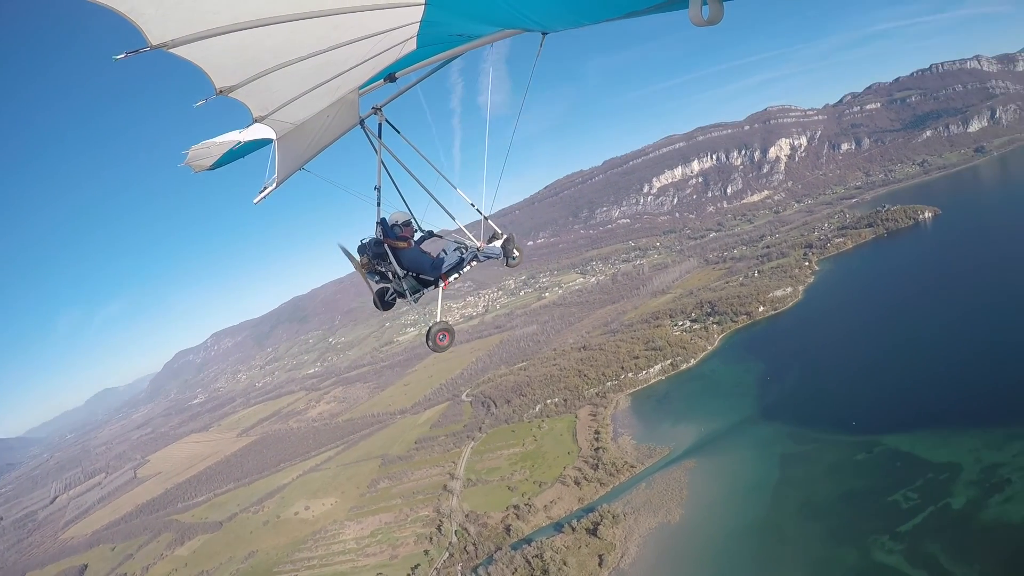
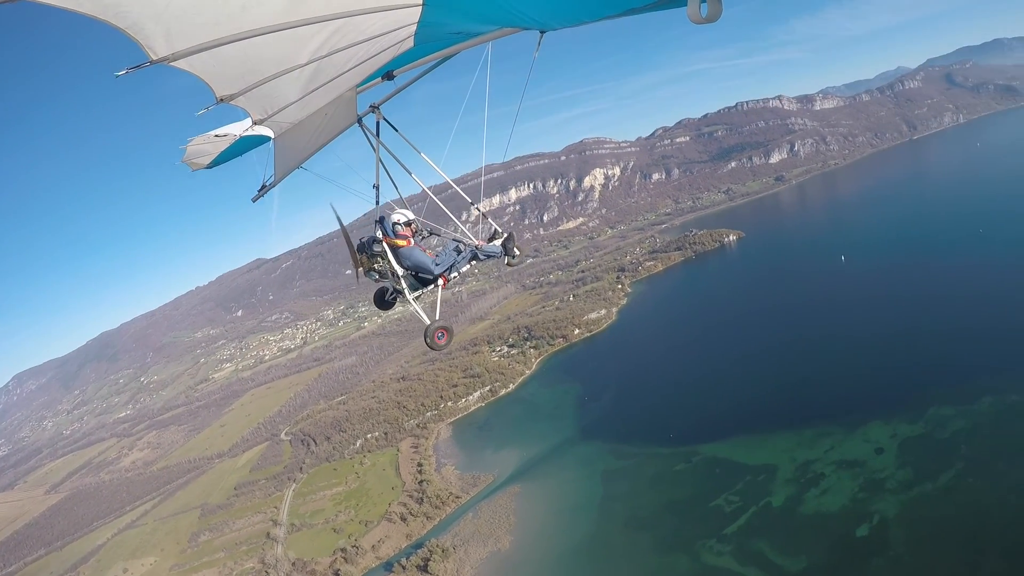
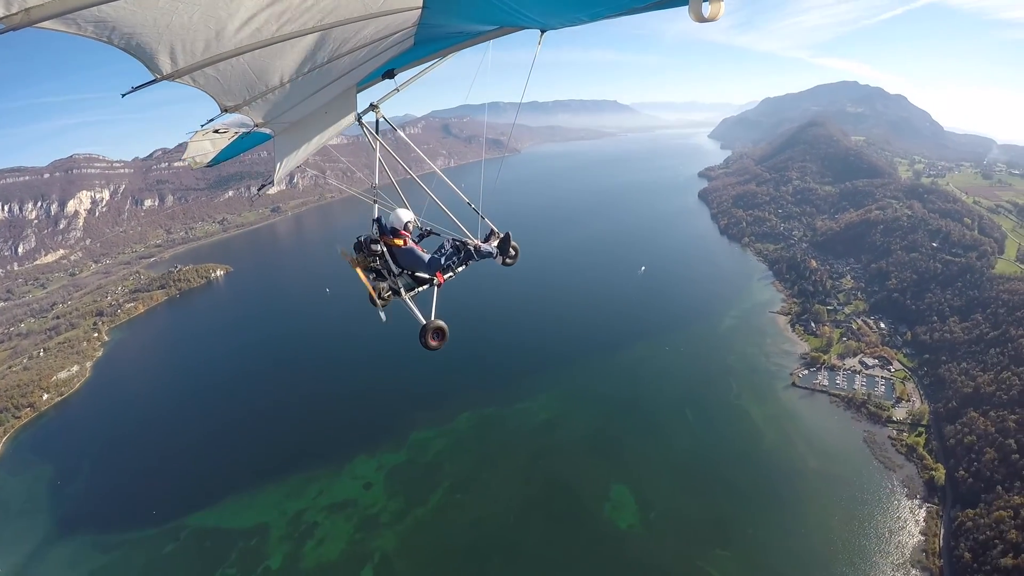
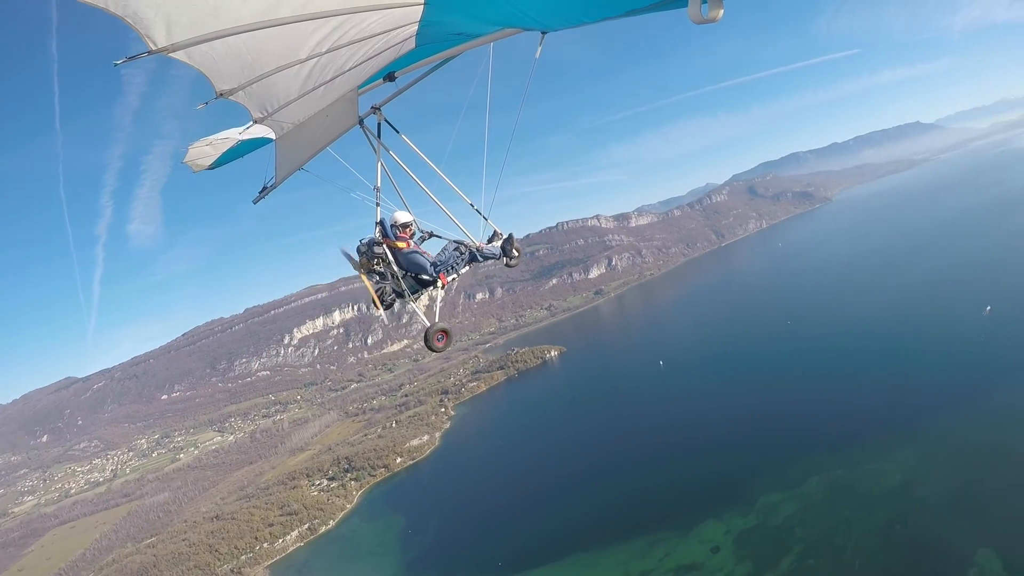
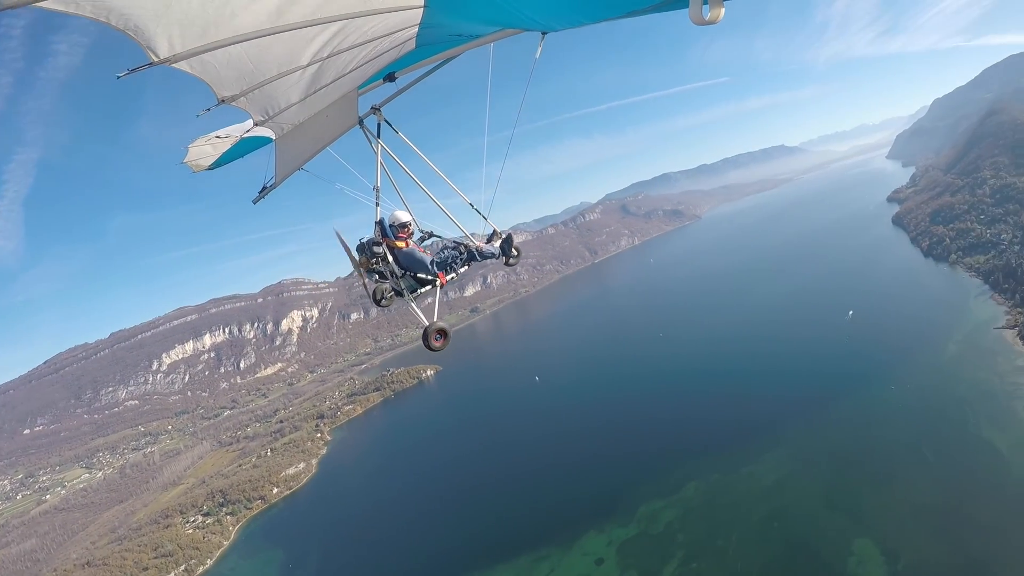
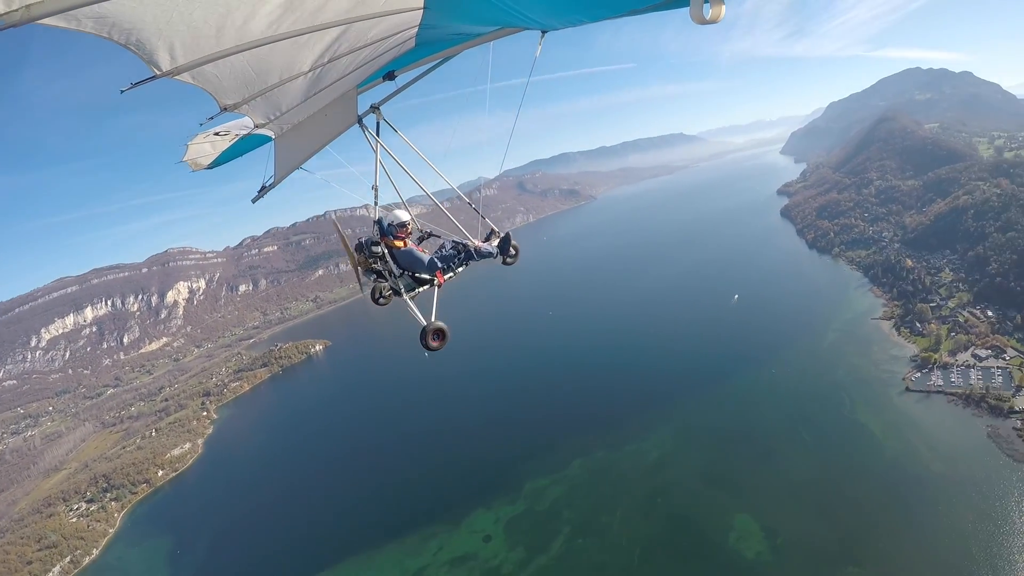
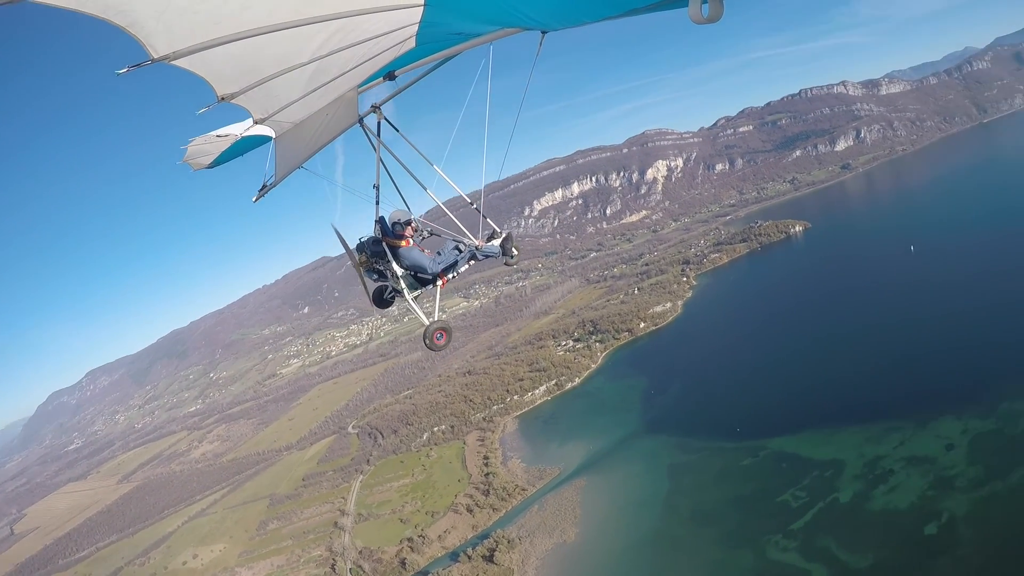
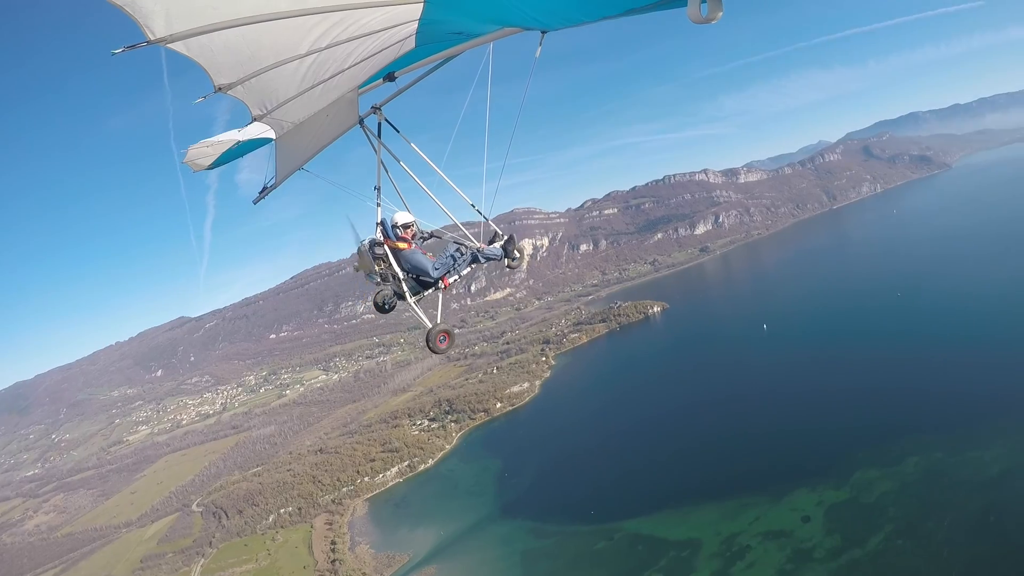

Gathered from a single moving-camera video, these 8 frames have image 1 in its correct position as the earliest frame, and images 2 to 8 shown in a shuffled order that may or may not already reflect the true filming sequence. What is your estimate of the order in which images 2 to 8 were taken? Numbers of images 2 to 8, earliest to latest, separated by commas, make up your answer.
7, 2, 8, 4, 5, 6, 3
